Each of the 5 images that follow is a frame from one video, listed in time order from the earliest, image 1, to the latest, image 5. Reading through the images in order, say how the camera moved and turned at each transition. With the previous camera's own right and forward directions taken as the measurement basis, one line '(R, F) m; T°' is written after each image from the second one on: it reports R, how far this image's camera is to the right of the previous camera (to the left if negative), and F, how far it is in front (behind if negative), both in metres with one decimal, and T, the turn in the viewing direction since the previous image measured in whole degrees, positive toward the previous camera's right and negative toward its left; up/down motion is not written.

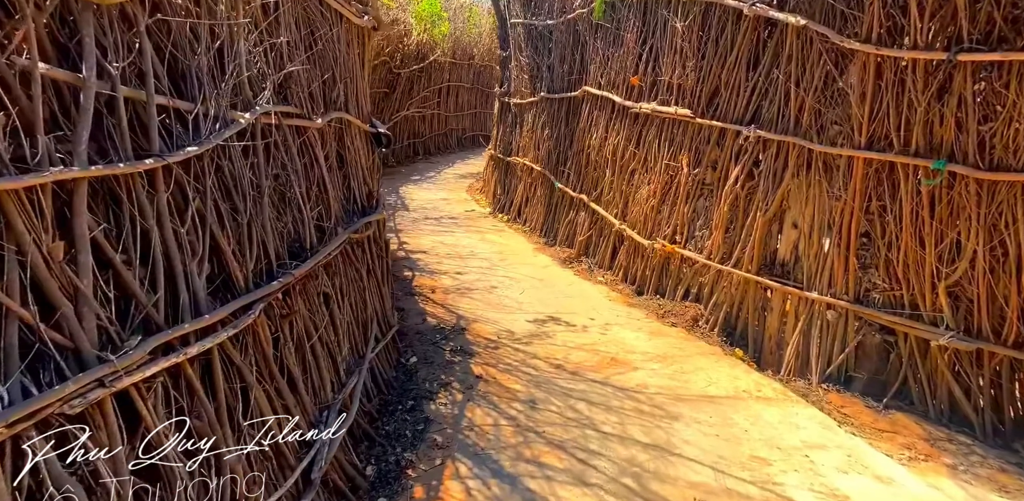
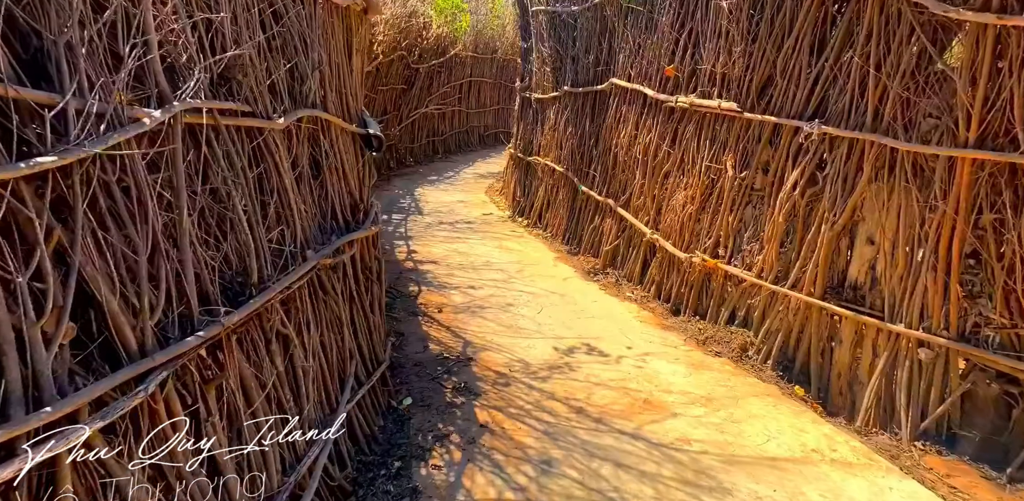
(+0.1, +0.6) m; -2°
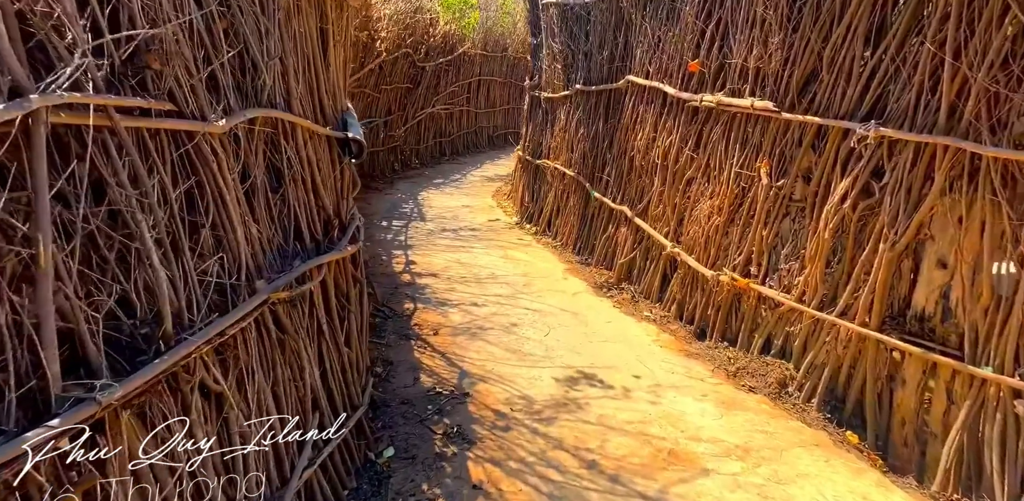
(0.0, +0.5) m; -1°
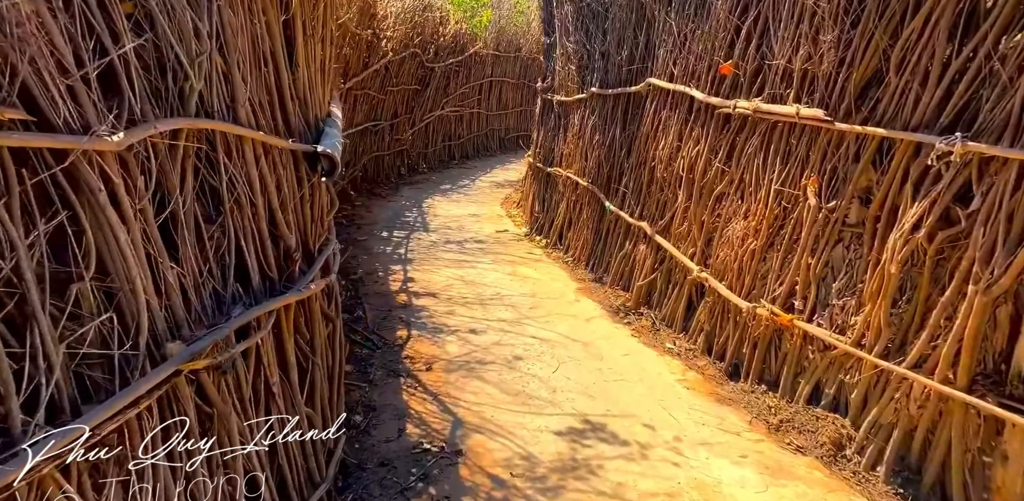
(0.0, +0.5) m; -1°
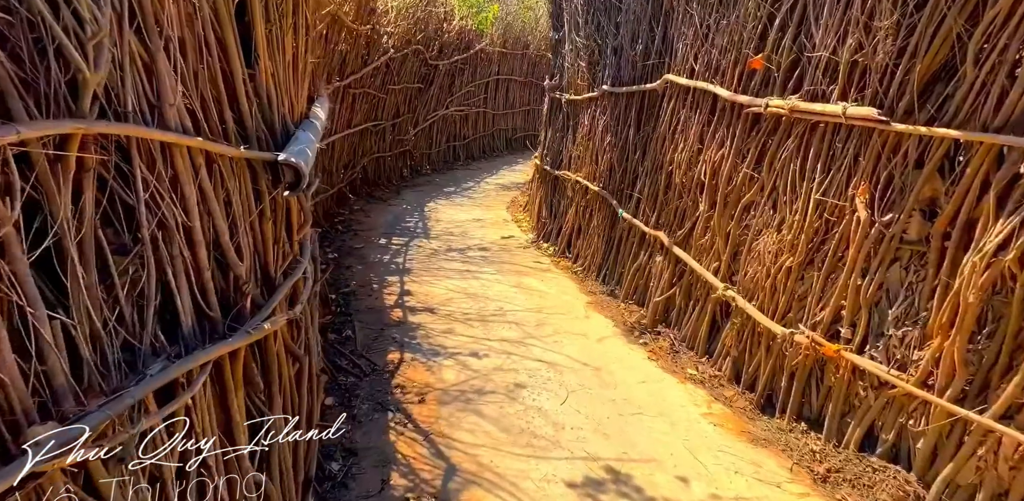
(0.0, +0.4) m; -1°
